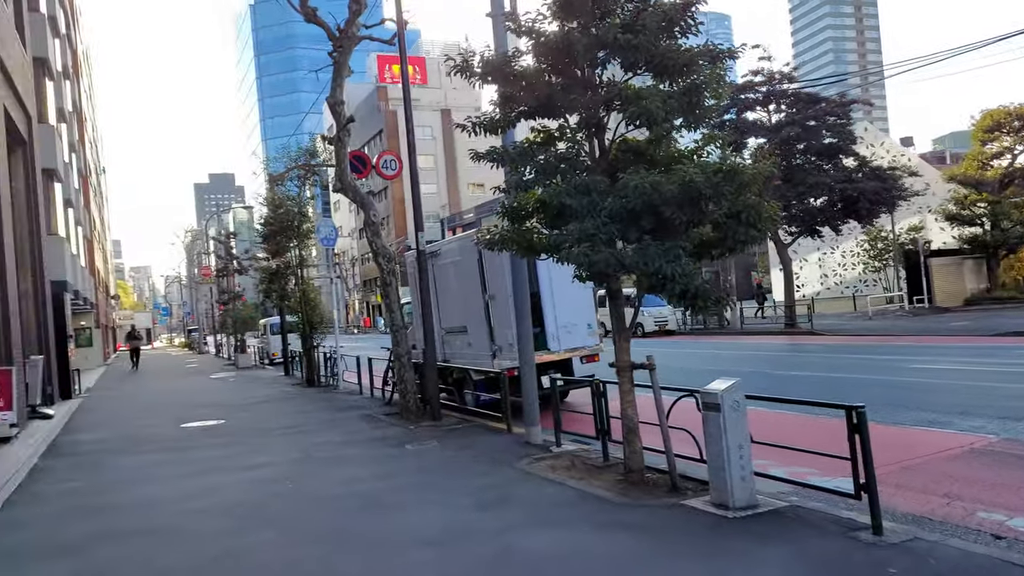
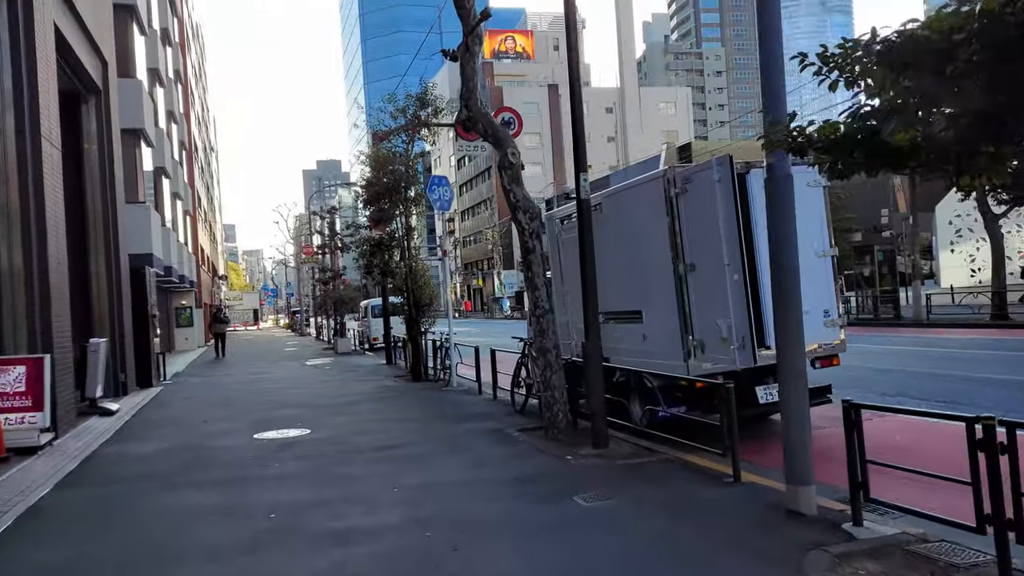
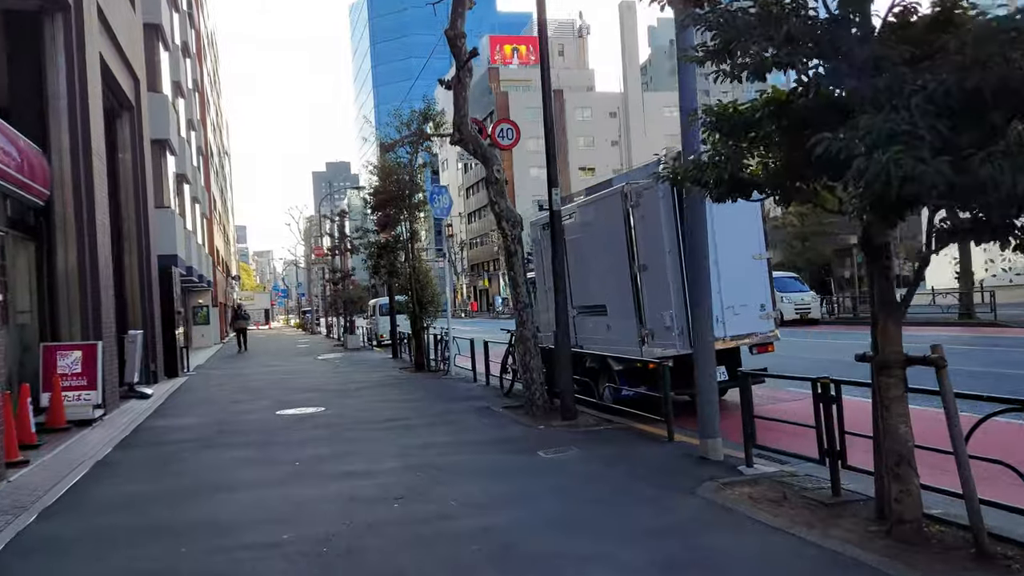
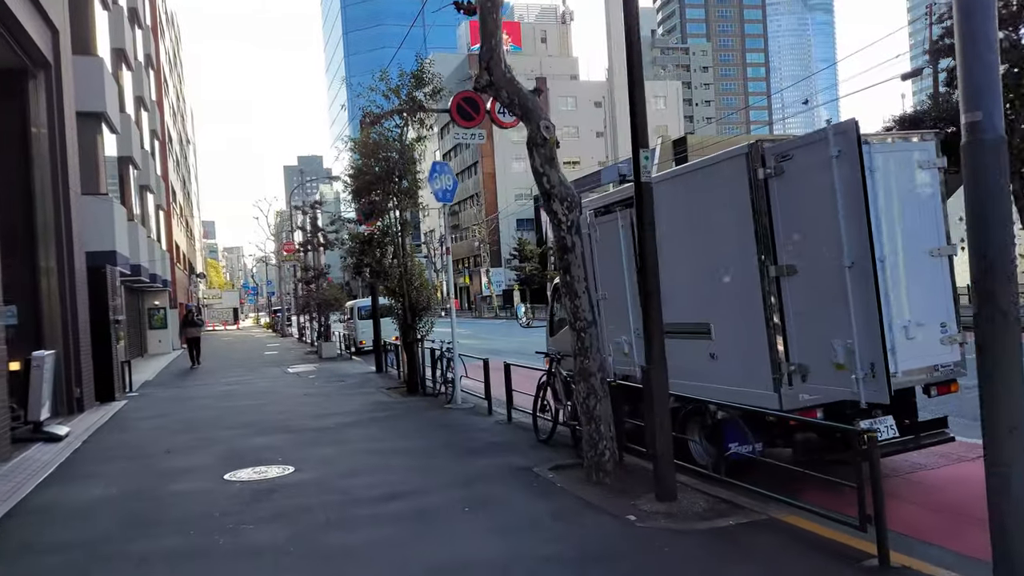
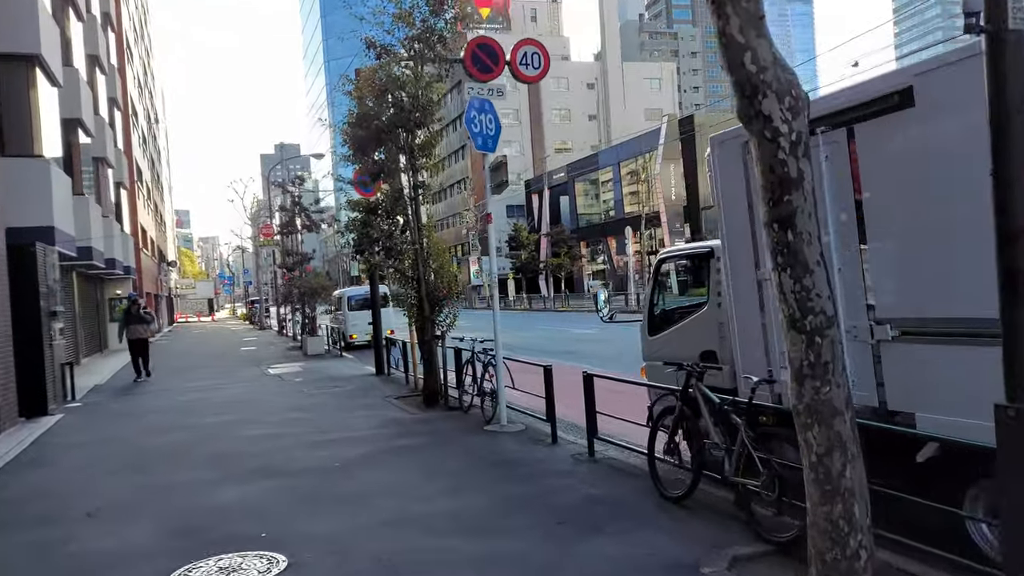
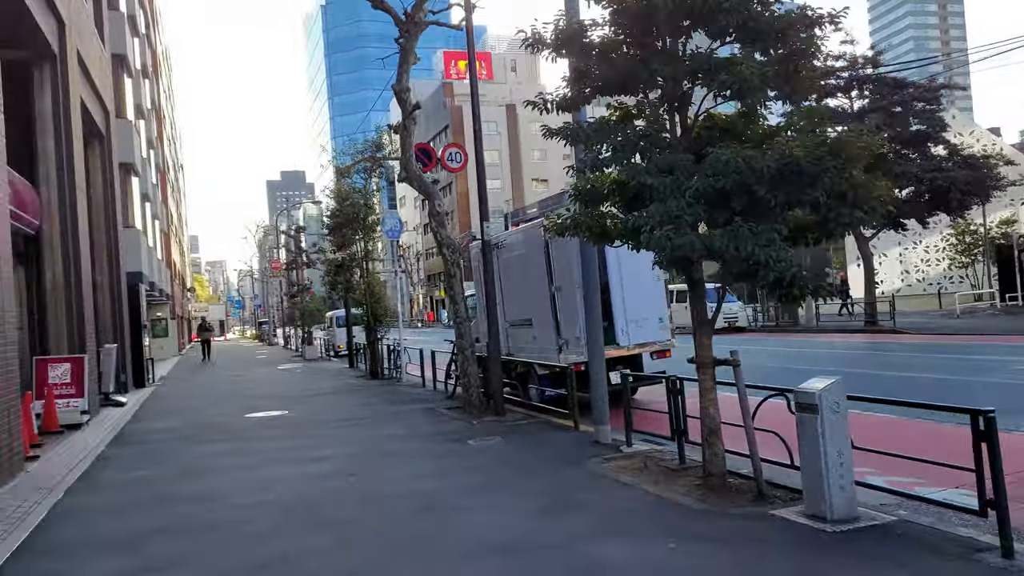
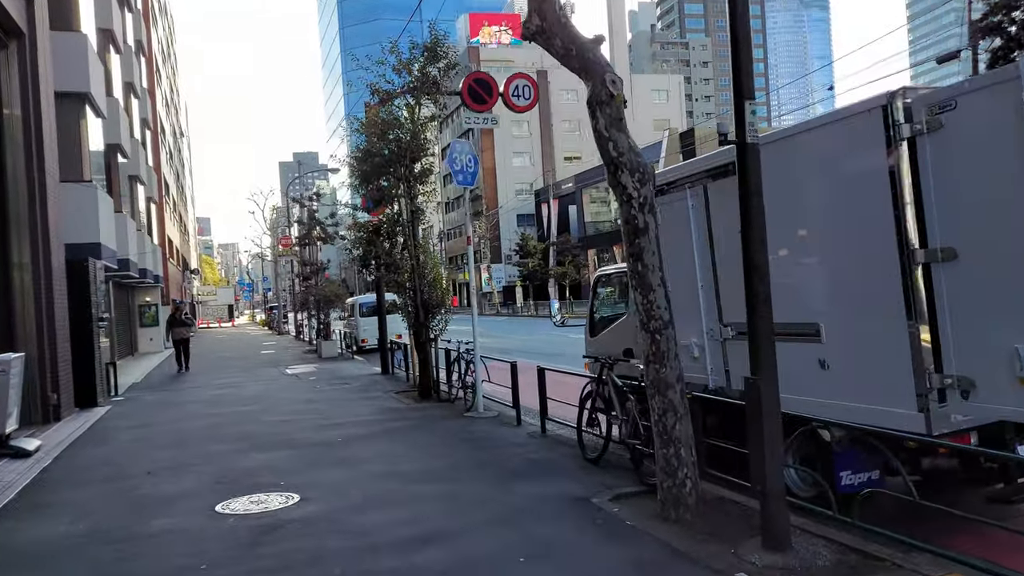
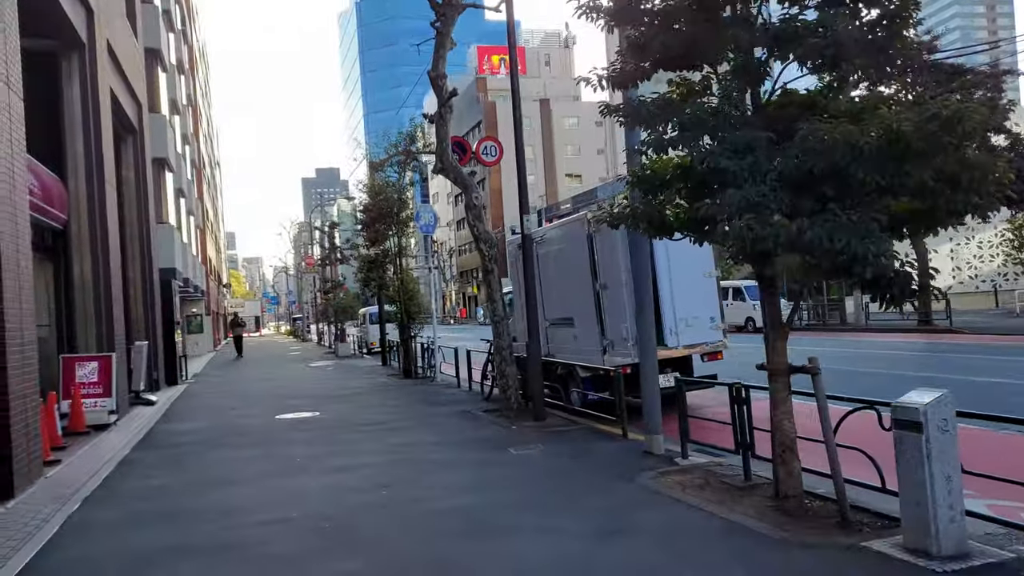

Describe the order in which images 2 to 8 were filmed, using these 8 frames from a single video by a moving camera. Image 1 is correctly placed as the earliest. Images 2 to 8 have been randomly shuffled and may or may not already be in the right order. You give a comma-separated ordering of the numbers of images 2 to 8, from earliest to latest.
6, 8, 3, 2, 4, 7, 5
